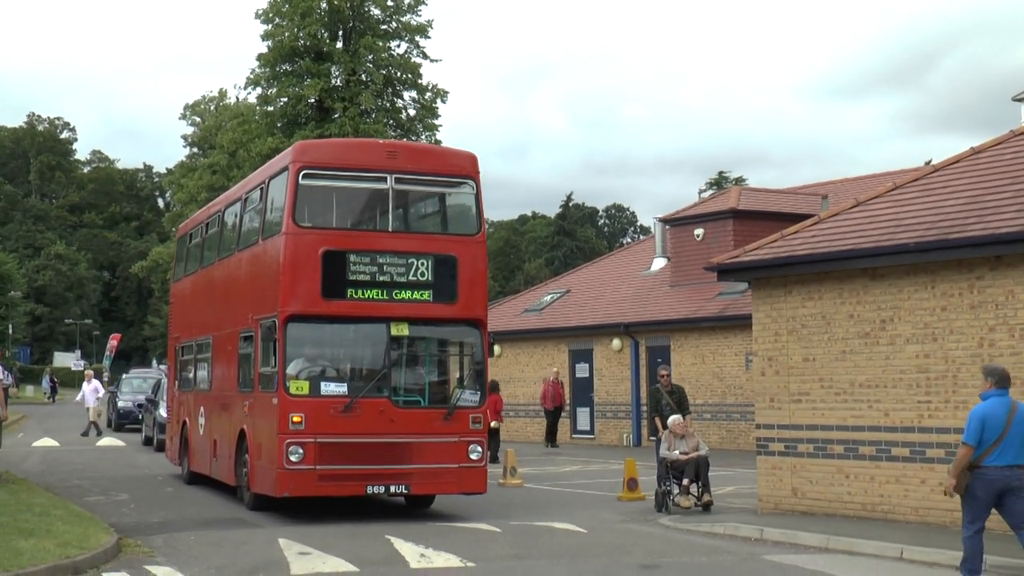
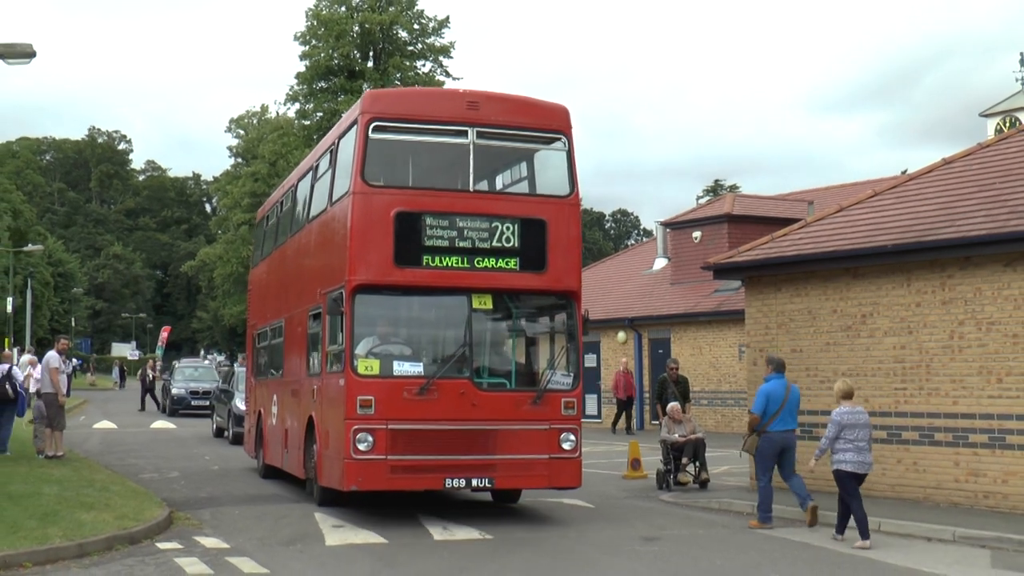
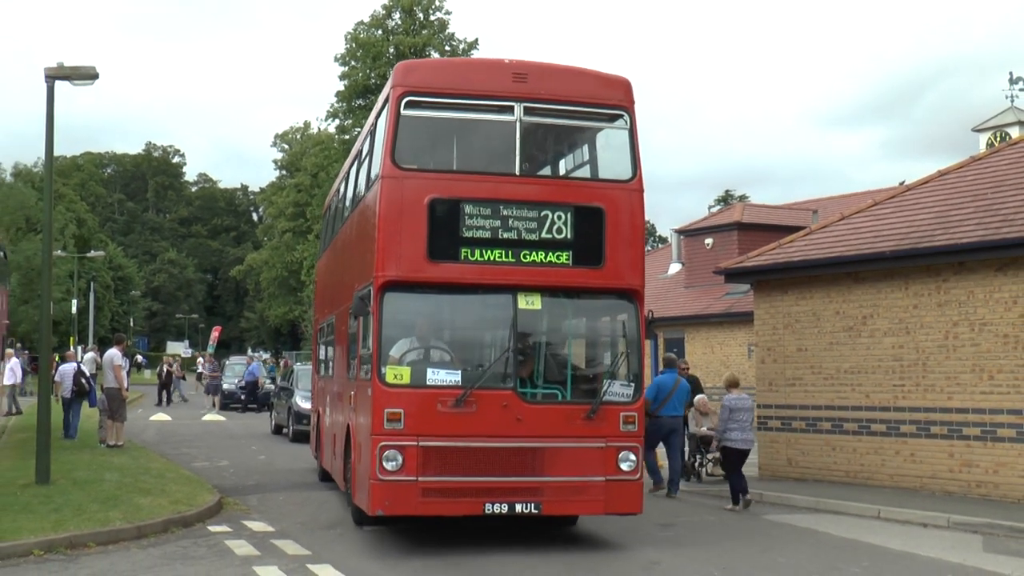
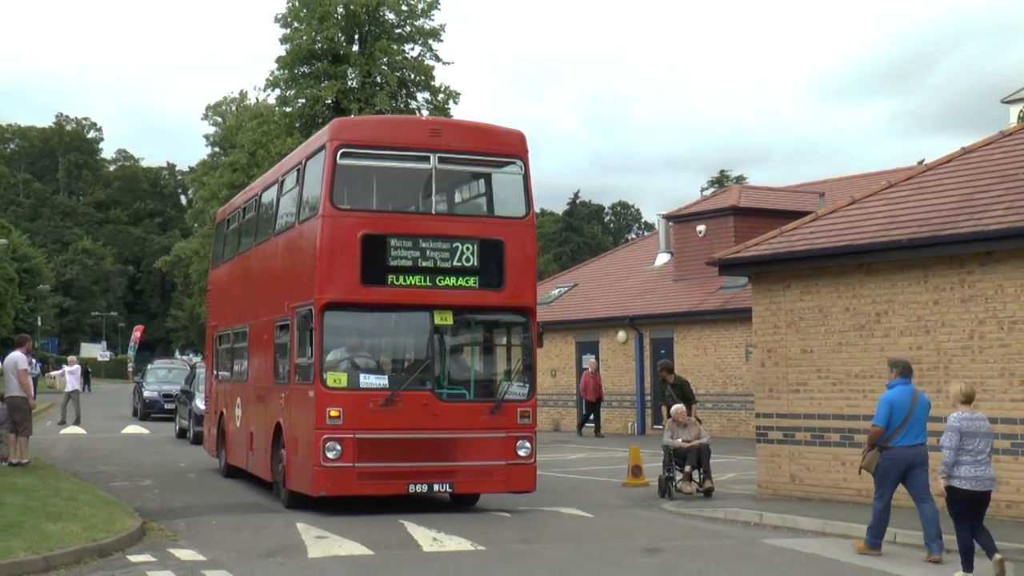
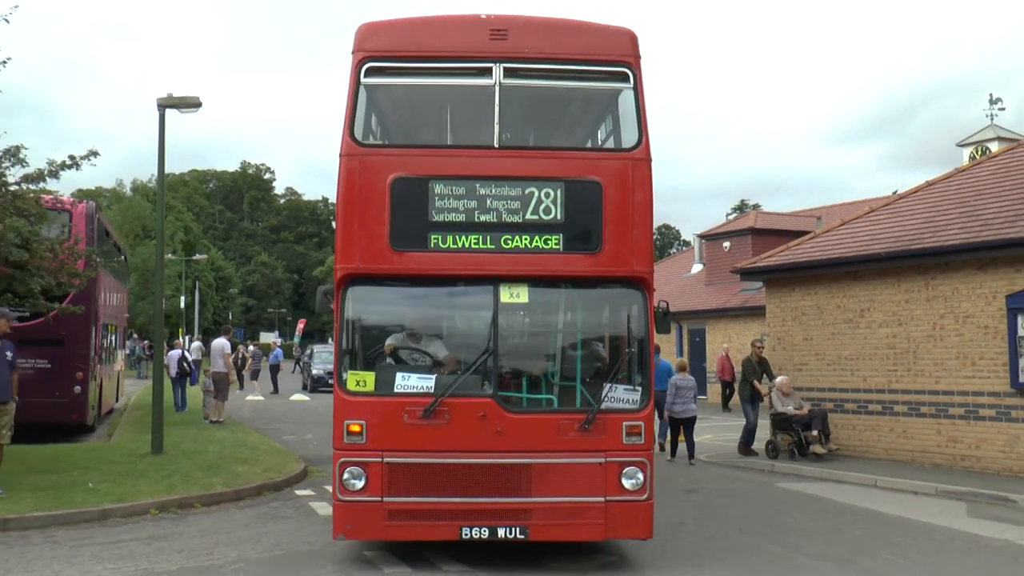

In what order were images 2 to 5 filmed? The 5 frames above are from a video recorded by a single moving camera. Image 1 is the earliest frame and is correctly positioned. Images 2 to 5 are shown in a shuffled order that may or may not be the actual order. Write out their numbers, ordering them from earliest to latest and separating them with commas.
4, 2, 3, 5
